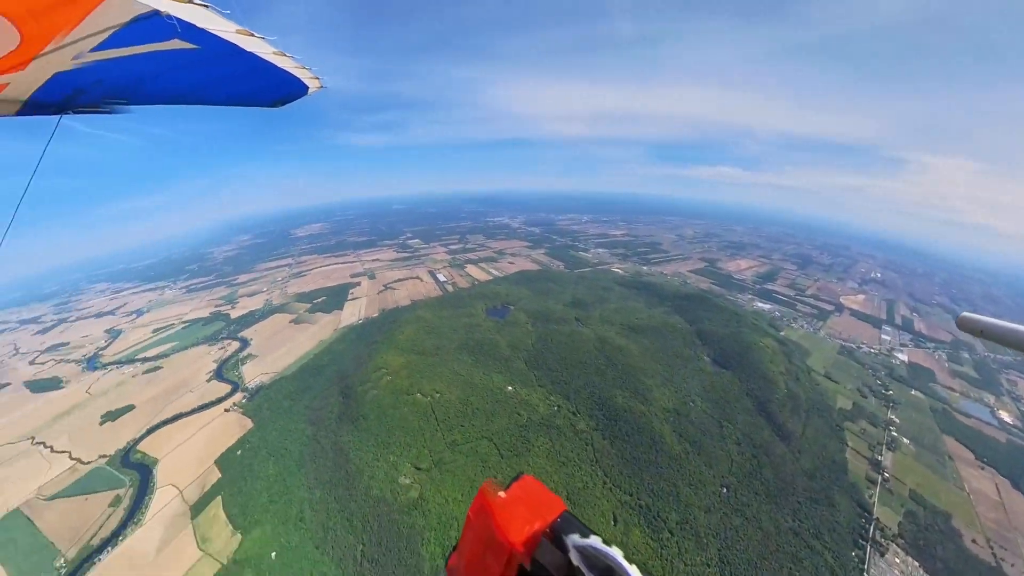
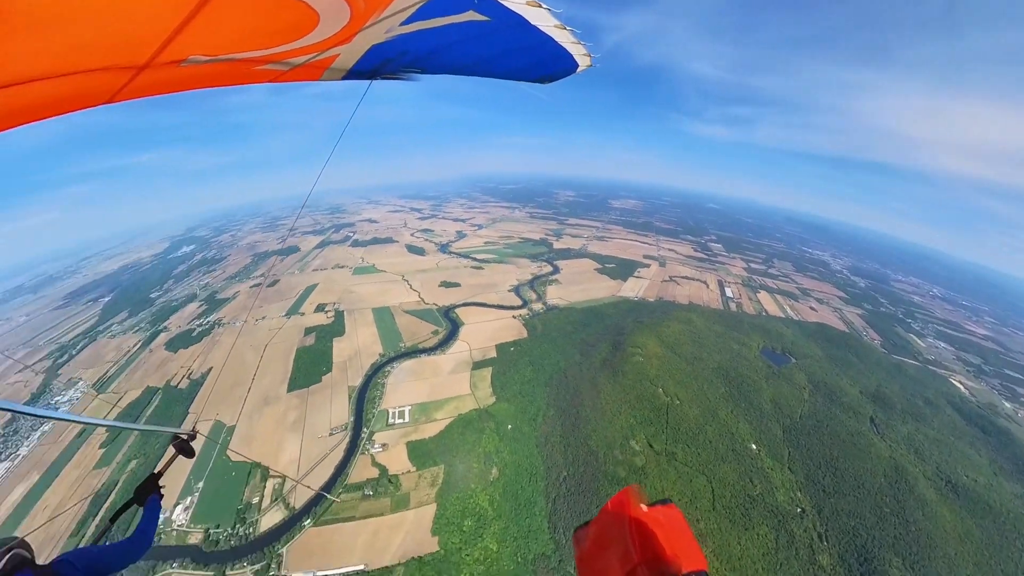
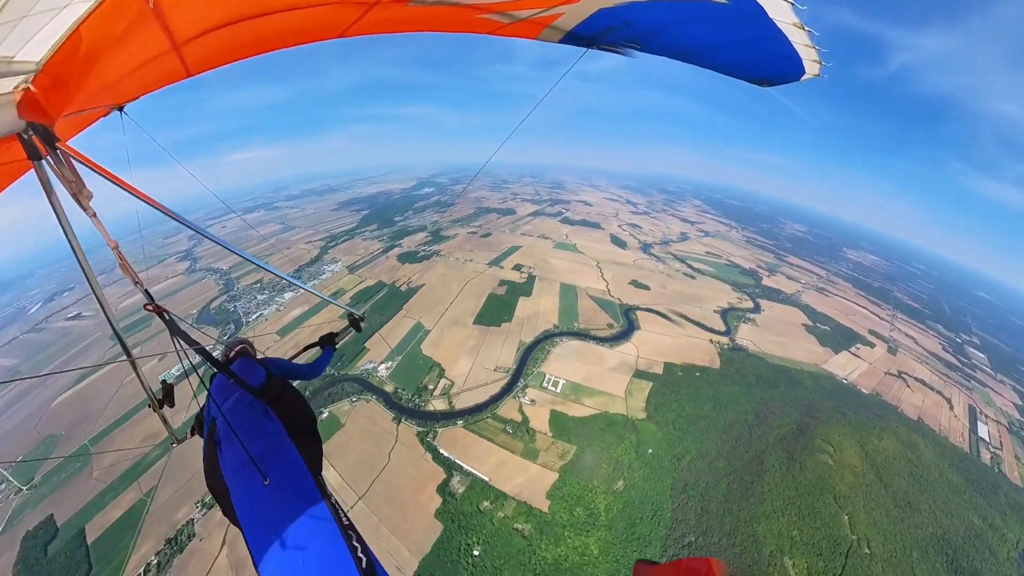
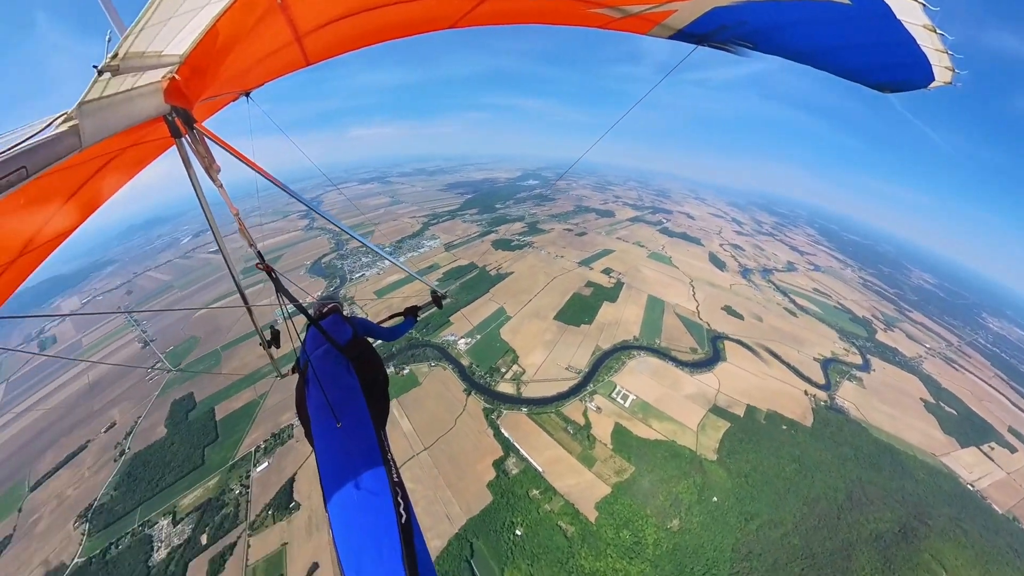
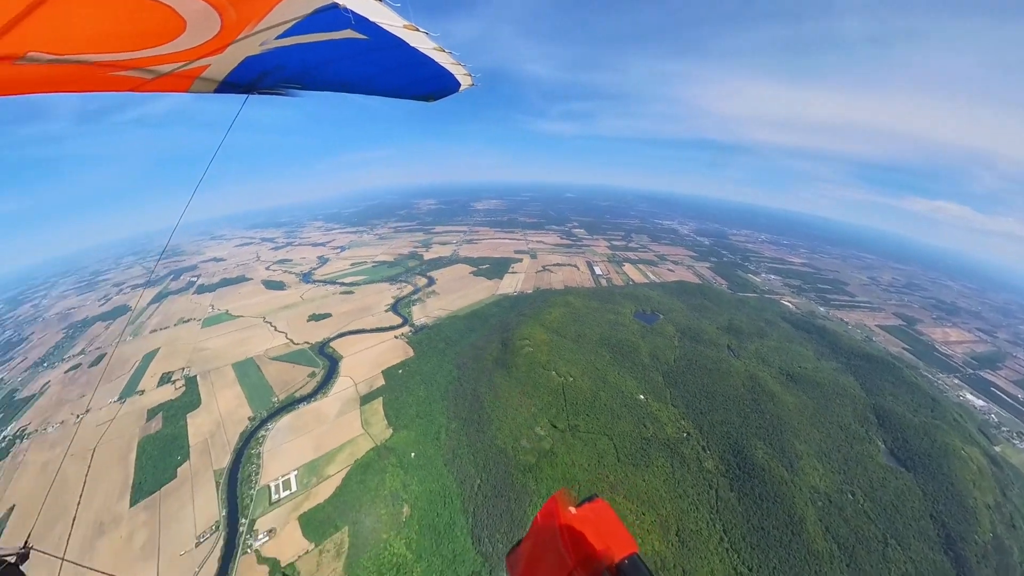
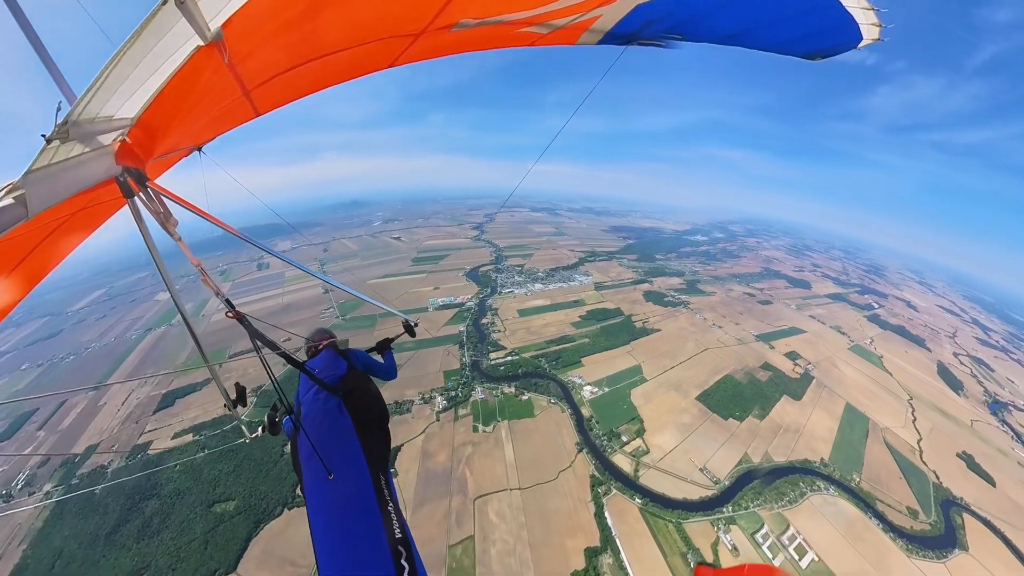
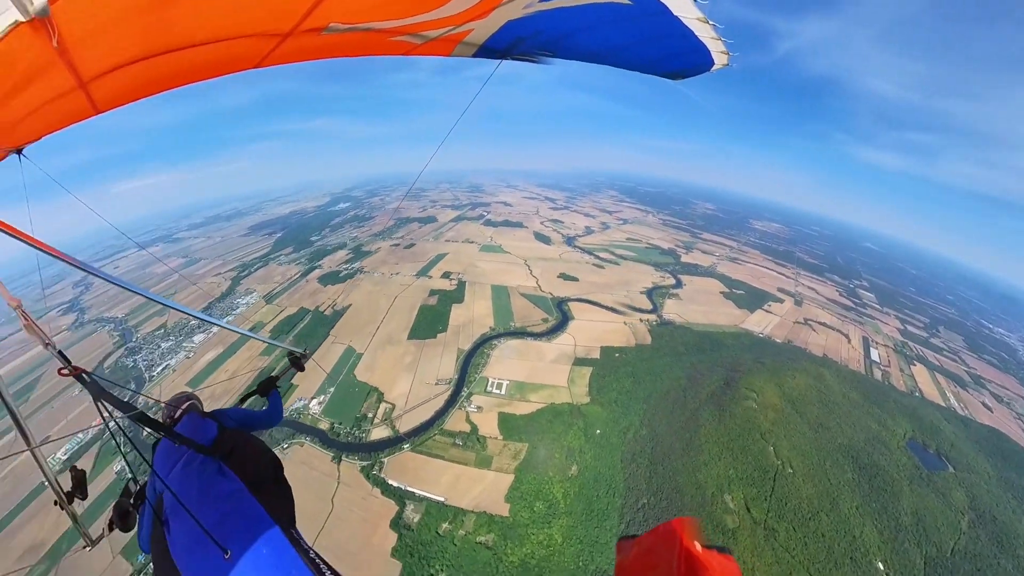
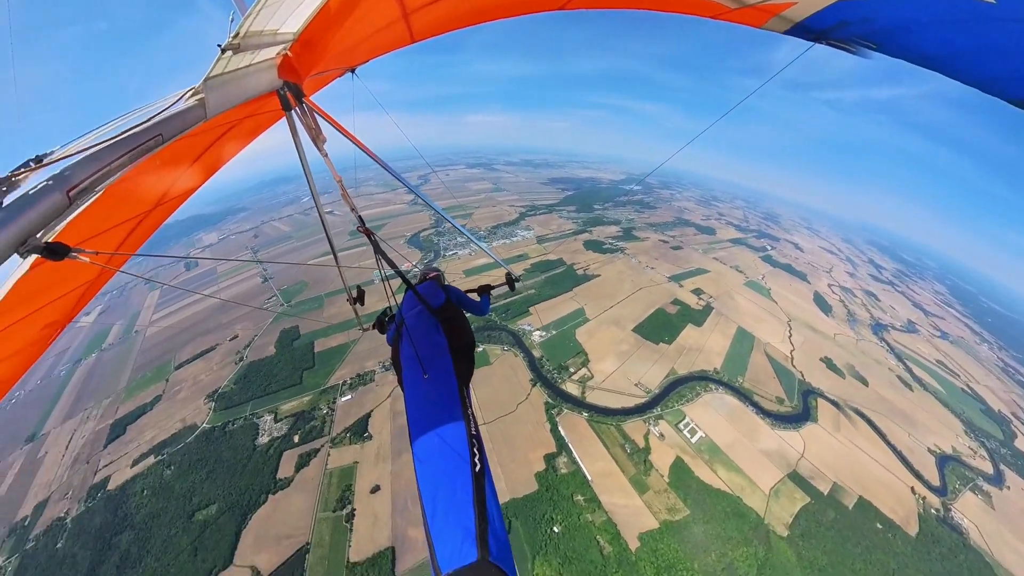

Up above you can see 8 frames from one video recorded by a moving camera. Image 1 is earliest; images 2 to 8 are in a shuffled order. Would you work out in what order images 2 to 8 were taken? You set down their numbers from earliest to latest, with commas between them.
5, 2, 7, 3, 4, 8, 6
